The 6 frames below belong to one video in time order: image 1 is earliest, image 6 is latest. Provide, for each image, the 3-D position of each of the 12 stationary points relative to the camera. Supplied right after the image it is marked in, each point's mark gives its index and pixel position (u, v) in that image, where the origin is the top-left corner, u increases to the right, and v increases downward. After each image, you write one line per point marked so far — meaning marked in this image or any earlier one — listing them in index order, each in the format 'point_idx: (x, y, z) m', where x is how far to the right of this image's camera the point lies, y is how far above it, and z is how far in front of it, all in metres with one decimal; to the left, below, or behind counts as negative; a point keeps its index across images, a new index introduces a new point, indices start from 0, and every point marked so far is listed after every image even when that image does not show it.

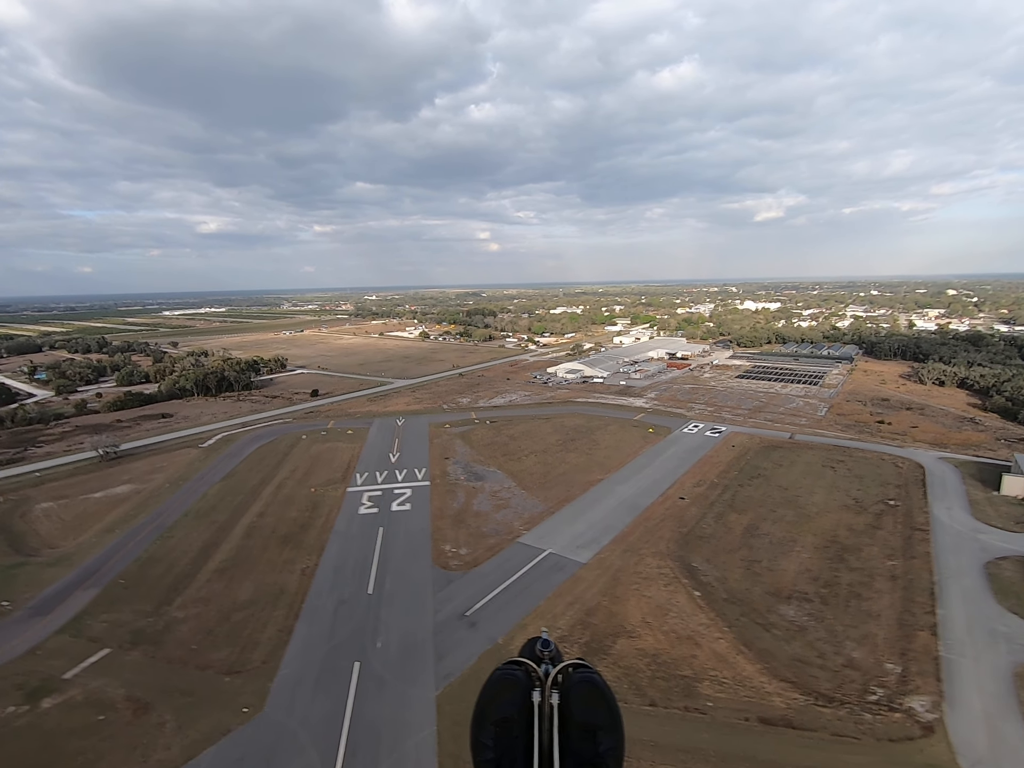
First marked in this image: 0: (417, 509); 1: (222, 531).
0: (-3.3, -4.4, +18.8) m
1: (-9.4, -4.8, +17.5) m
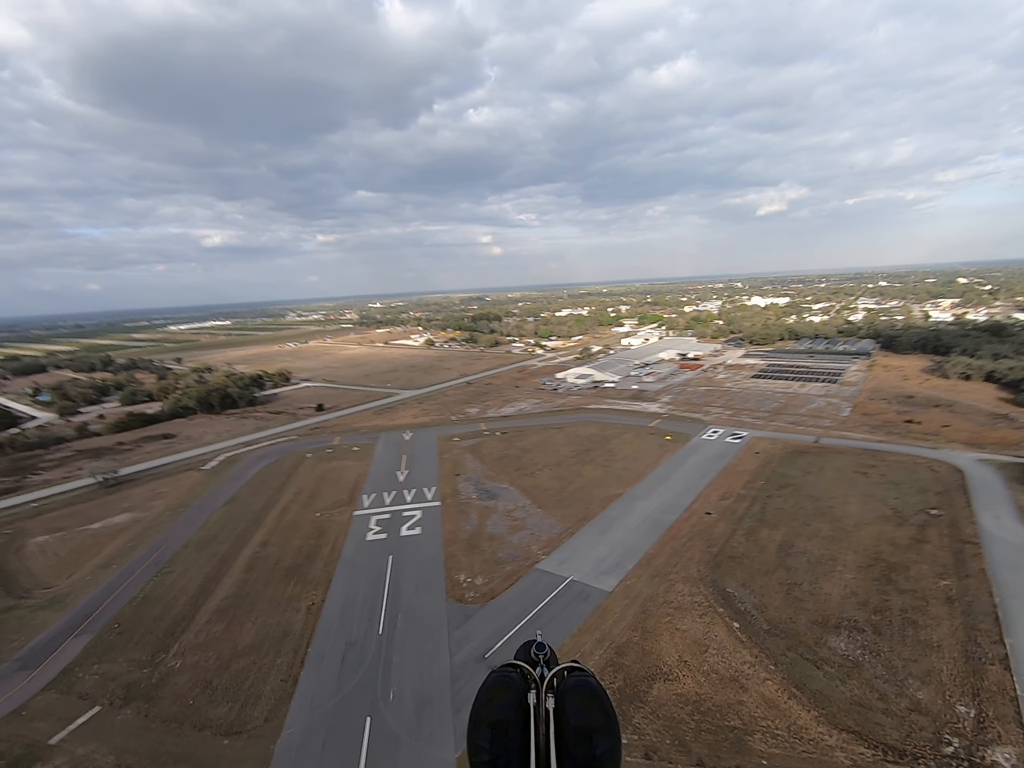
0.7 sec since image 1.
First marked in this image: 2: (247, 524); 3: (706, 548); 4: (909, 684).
0: (-2.8, -5.0, +17.8) m
1: (-8.9, -5.6, +16.5) m
2: (-9.6, -5.1, +19.3) m
3: (+5.7, -4.9, +15.9) m
4: (+7.6, -5.8, +10.3) m
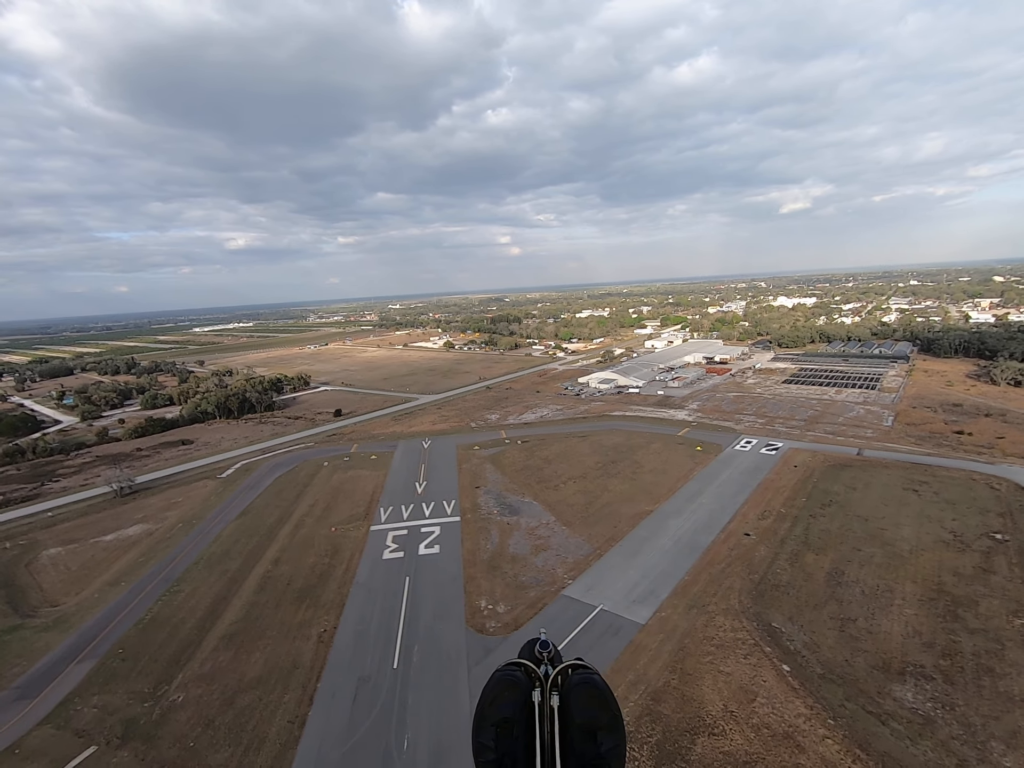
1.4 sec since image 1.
0: (-2.0, -5.3, +16.8) m
1: (-8.2, -5.9, +15.8) m
2: (-8.8, -5.4, +18.6) m
3: (+6.4, -5.2, +14.6) m
4: (+8.1, -6.1, +9.0) m
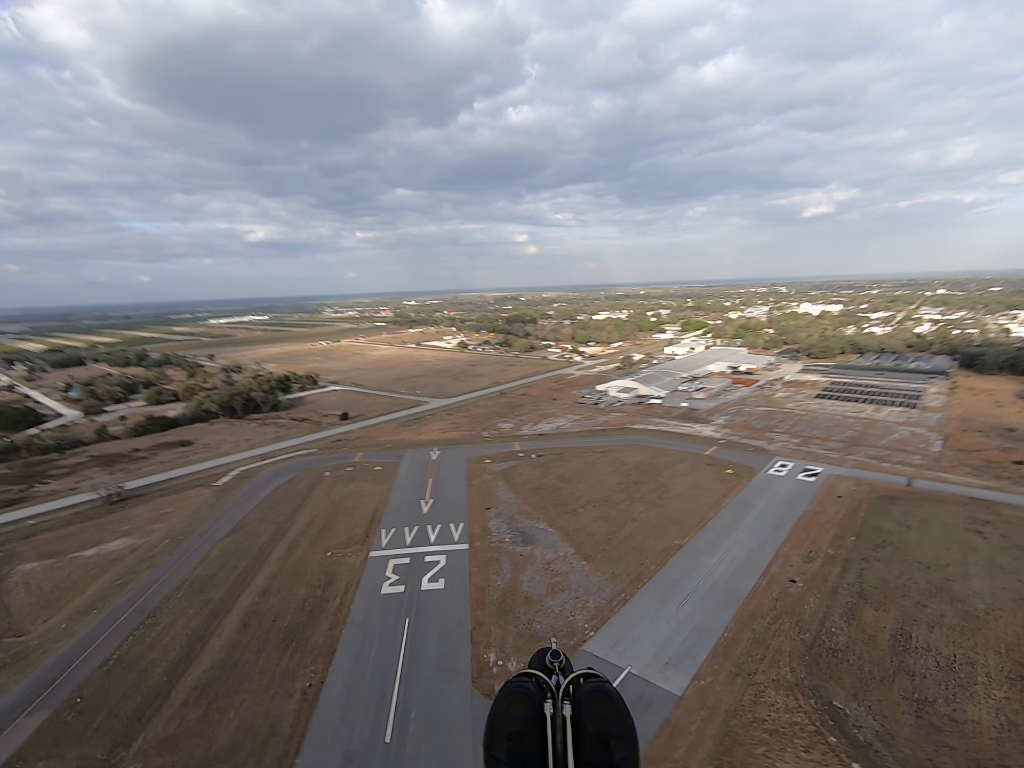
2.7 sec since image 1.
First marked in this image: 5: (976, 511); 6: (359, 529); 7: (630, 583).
0: (-1.7, -5.8, +15.1) m
1: (-7.9, -6.2, +14.2) m
2: (-8.4, -5.7, +17.0) m
3: (+6.7, -5.9, +12.7) m
4: (+8.3, -6.9, +7.0) m
5: (+16.0, -4.4, +18.5) m
6: (-5.4, -5.2, +19.1) m
7: (+3.3, -5.5, +15.0) m
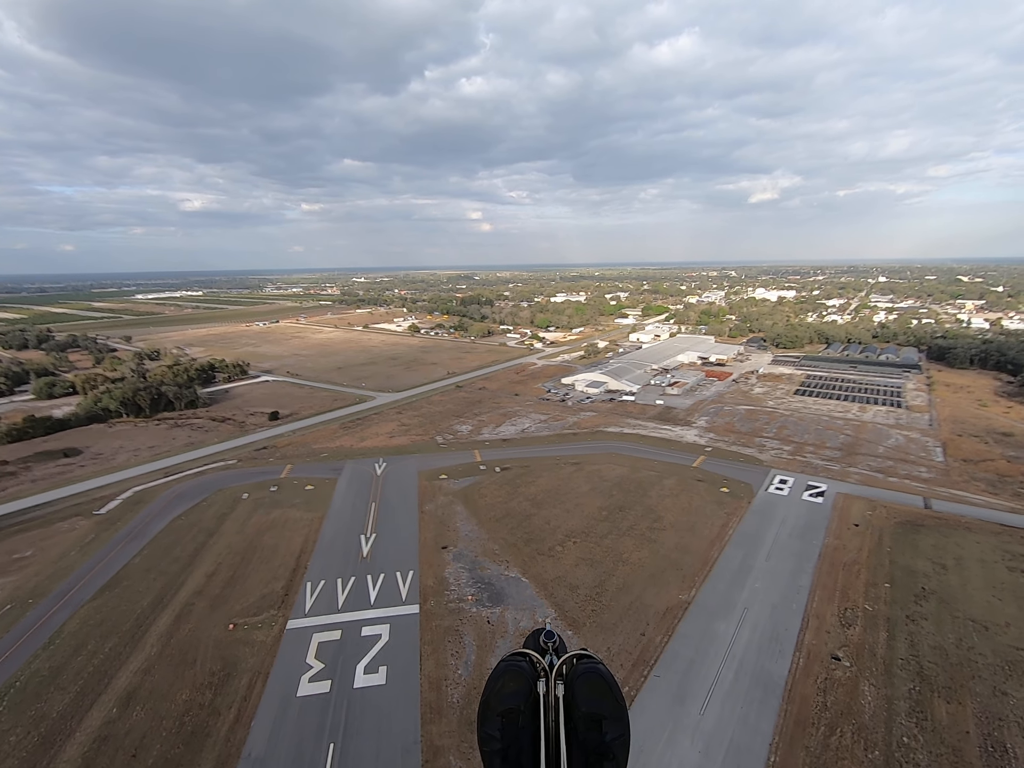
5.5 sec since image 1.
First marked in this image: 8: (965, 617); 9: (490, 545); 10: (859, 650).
0: (-2.4, -6.2, +11.1) m
1: (-8.5, -6.7, +9.7) m
2: (-9.2, -6.1, +12.5) m
3: (+6.2, -6.5, +9.5) m
4: (+8.2, -7.7, +4.0) m
5: (+14.9, -4.7, +16.1) m
6: (-6.5, -5.5, +14.8) m
7: (+2.6, -6.0, +11.4) m
8: (+11.0, -5.6, +13.0) m
9: (-0.7, -4.9, +16.5) m
10: (+7.7, -5.9, +11.9) m
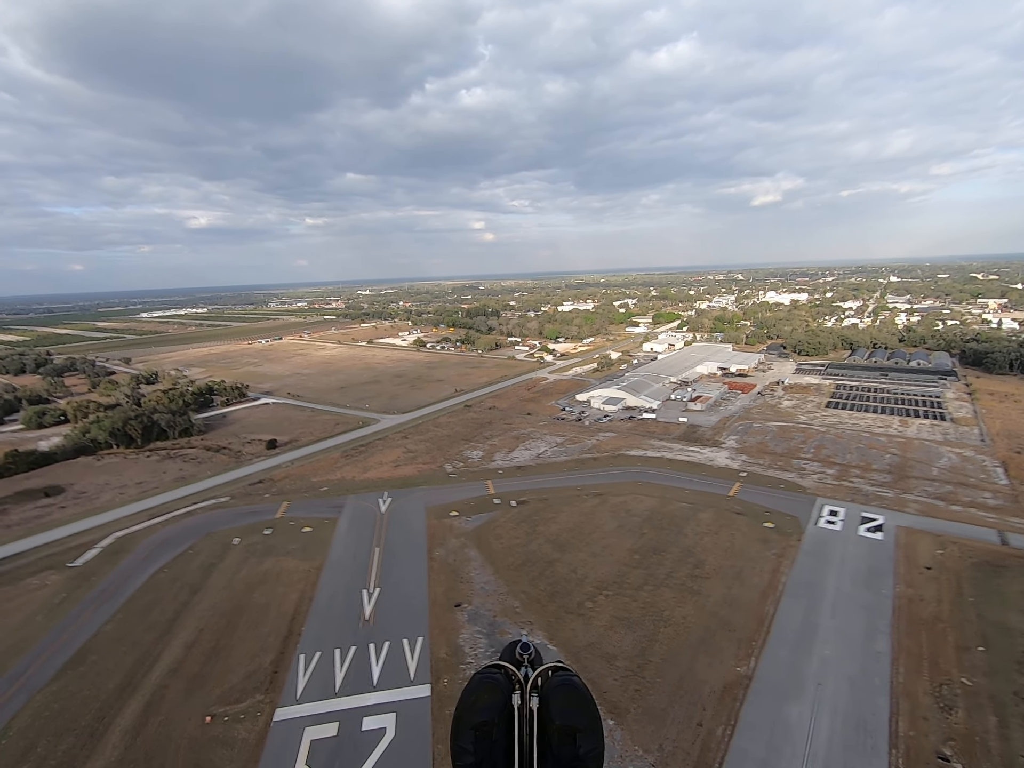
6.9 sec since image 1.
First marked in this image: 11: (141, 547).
0: (-1.8, -7.1, +9.1) m
1: (-7.9, -7.6, +7.7) m
2: (-8.6, -7.1, +10.5) m
3: (+6.8, -7.1, +7.3) m
4: (+8.7, -8.2, +1.8) m
5: (+15.5, -5.3, +13.8) m
6: (-5.8, -6.5, +12.8) m
7: (+3.2, -6.7, +9.3) m
8: (+11.6, -6.2, +10.8) m
9: (-0.1, -5.8, +14.5) m
10: (+8.3, -6.5, +9.8) m
11: (-12.8, -5.6, +18.5) m
